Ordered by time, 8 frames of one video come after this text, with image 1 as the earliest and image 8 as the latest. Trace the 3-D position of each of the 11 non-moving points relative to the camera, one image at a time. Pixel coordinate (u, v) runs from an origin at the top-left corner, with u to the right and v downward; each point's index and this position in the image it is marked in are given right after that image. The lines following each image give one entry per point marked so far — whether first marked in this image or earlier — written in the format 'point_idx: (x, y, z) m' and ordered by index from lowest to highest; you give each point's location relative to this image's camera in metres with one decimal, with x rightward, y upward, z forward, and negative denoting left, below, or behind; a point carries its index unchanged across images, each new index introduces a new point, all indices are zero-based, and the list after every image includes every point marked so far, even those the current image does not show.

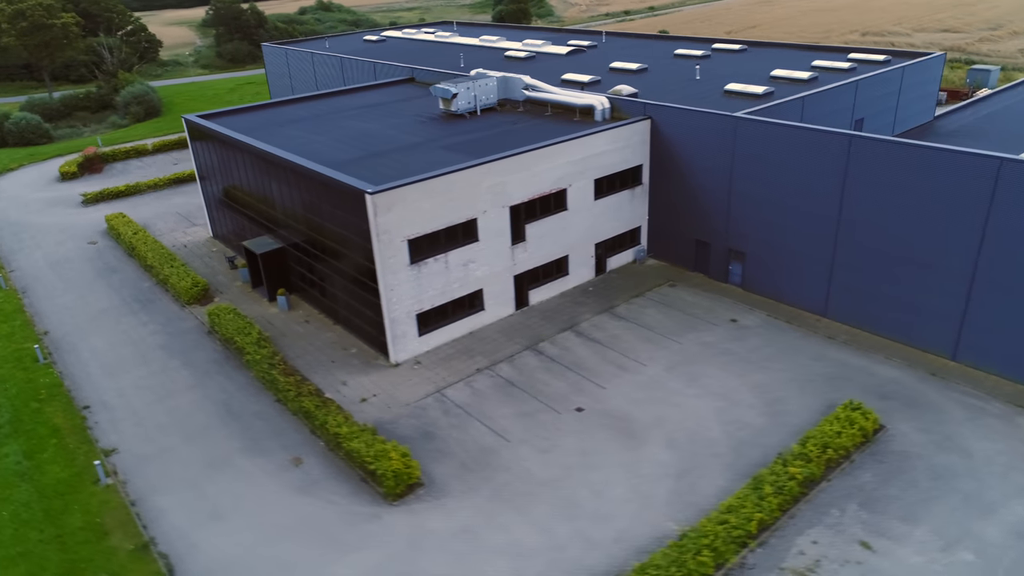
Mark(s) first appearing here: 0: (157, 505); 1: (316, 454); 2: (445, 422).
0: (-8.5, -5.2, +17.5) m
1: (-5.0, -4.3, +18.8) m
2: (-1.8, -3.7, +19.9) m
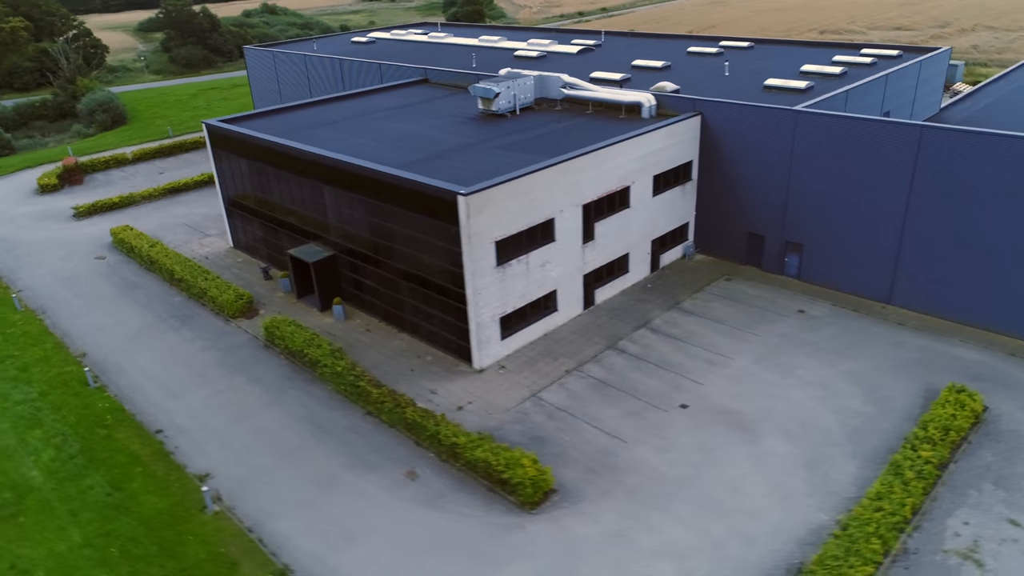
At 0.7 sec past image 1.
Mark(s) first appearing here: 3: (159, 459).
0: (-5.3, -5.5, +16.5) m
1: (-2.0, -4.5, +18.2) m
2: (+1.2, -3.7, +19.5) m
3: (-9.2, -4.5, +19.0) m
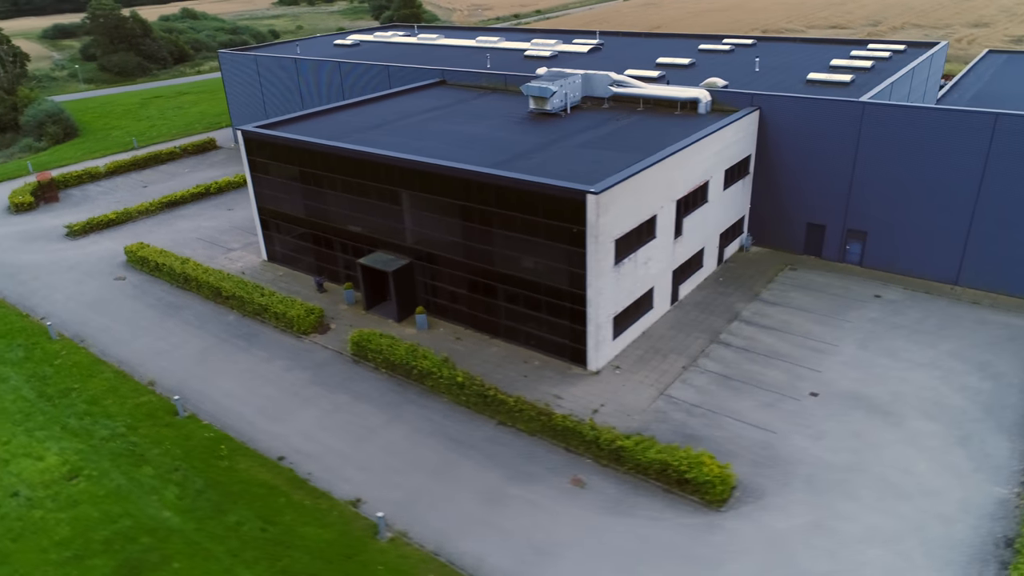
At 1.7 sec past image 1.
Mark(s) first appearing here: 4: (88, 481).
0: (-1.0, -5.7, +15.6) m
1: (+2.1, -4.5, +17.7) m
2: (+5.0, -3.6, +19.4) m
3: (-5.2, -4.8, +17.6) m
4: (-10.5, -4.8, +18.0) m
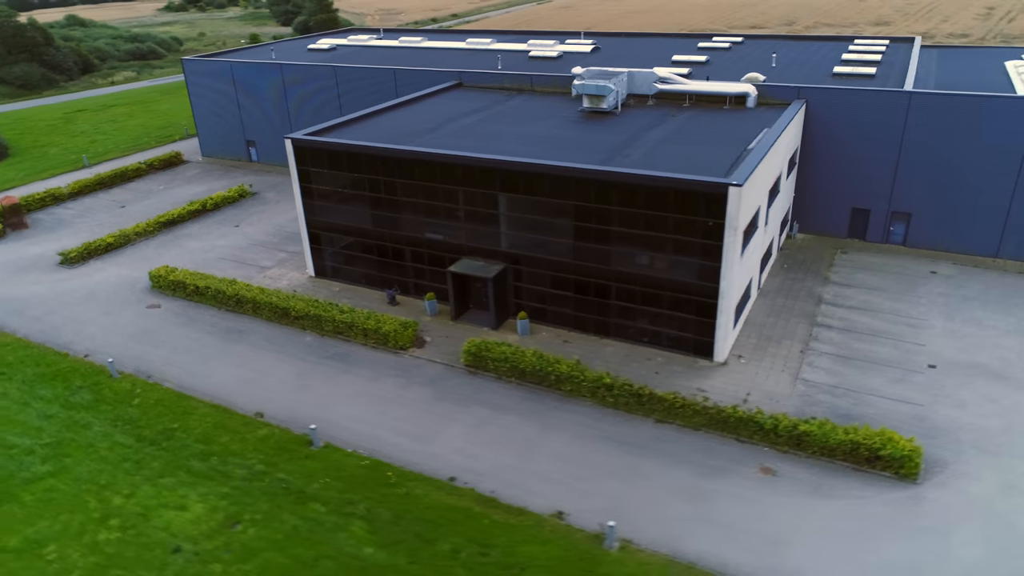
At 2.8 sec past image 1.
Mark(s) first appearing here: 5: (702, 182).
0: (+4.1, -5.6, +15.4) m
1: (+6.7, -4.2, +17.9) m
2: (+9.2, -3.2, +20.0) m
3: (-0.5, -5.1, +16.8) m
4: (-5.8, -5.3, +16.3) m
5: (+5.2, +2.9, +20.0) m
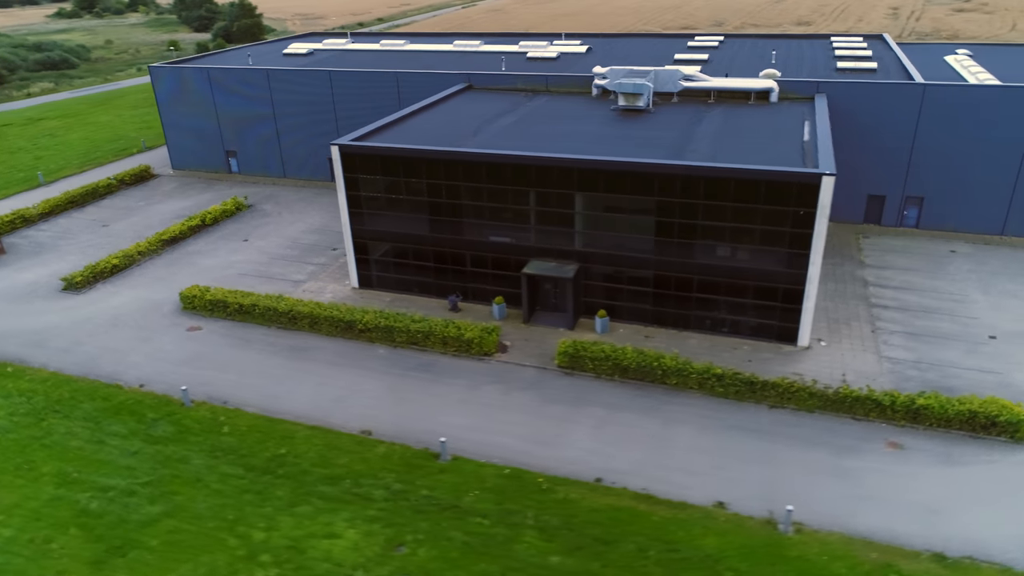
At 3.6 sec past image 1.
0: (+7.9, -5.2, +16.0) m
1: (+10.2, -3.8, +18.8) m
2: (+12.4, -2.6, +21.2) m
3: (+3.3, -5.0, +16.8) m
4: (-1.9, -5.6, +15.6) m
5: (+8.1, +3.3, +20.7) m
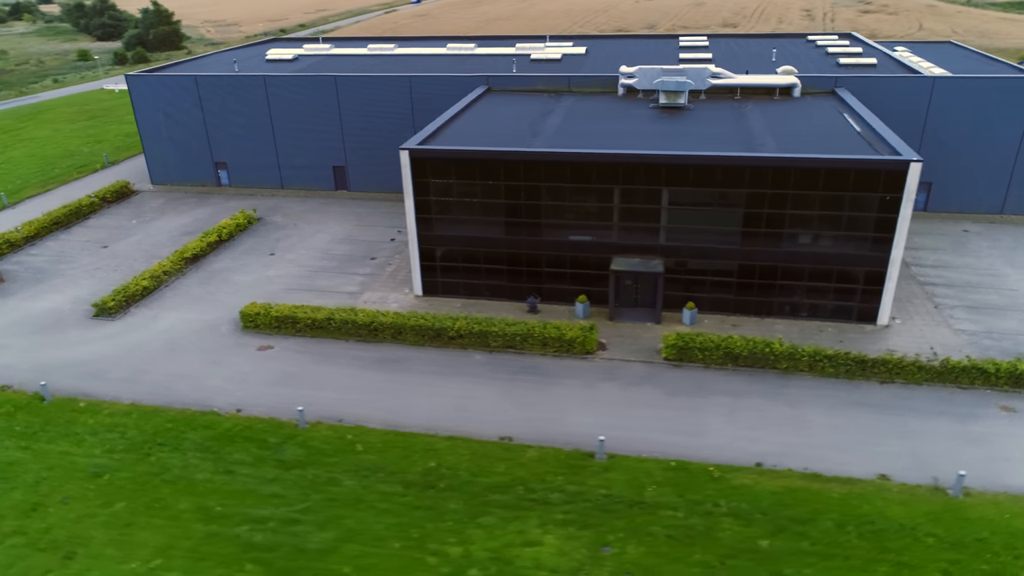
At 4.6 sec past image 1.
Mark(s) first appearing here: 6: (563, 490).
0: (+12.2, -4.6, +17.2) m
1: (+13.9, -3.0, +20.3) m
2: (+15.7, -1.8, +23.0) m
3: (+7.5, -4.6, +17.4) m
4: (+2.5, -5.5, +15.6) m
5: (+11.2, +3.8, +21.9) m
6: (+1.2, -4.8, +17.2) m
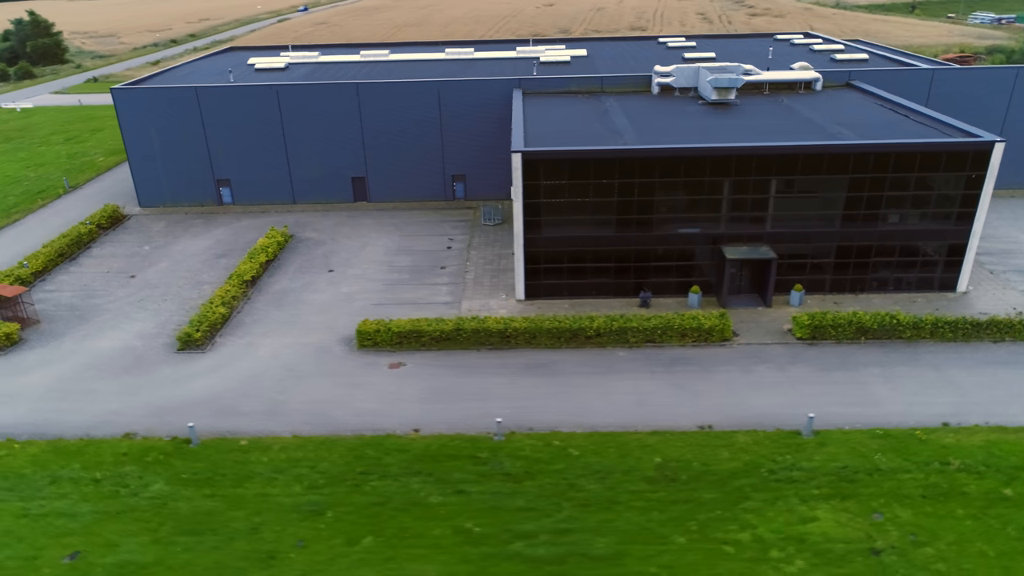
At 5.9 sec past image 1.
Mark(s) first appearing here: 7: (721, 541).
0: (+17.8, -3.4, +19.8) m
1: (+18.9, -1.8, +23.1) m
2: (+20.1, -0.4, +26.1) m
3: (+13.1, -3.8, +19.1) m
4: (+8.6, -5.0, +16.5) m
5: (+15.4, +4.9, +24.3) m
6: (+7.0, -4.4, +17.8) m
7: (+4.5, -5.5, +15.7) m
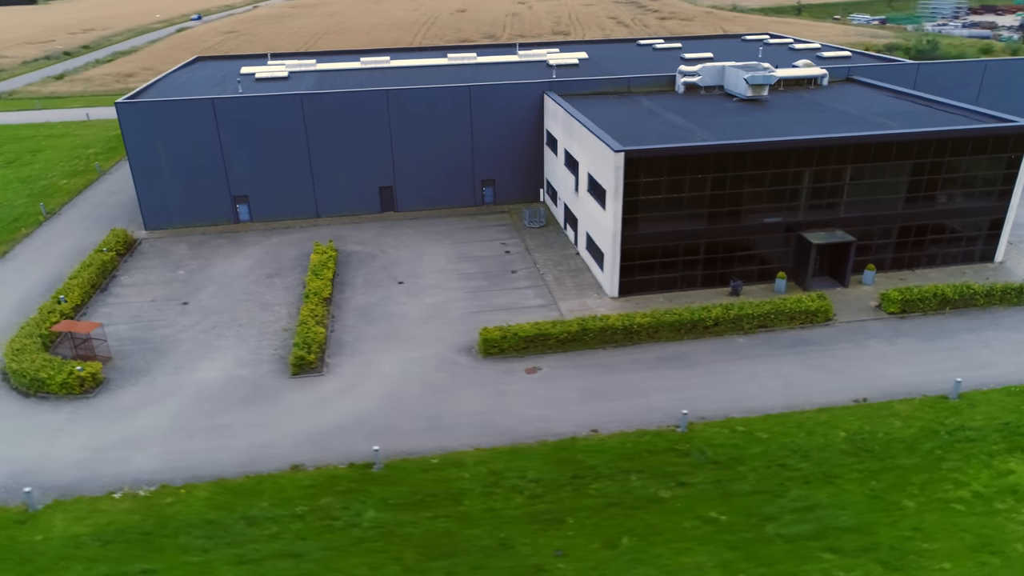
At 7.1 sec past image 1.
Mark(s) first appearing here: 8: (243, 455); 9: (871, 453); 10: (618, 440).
0: (+22.4, -2.0, +23.0) m
1: (+22.8, -0.4, +26.4) m
2: (+23.4, +1.1, +29.6) m
3: (+17.9, -2.7, +21.6) m
4: (+14.0, -4.2, +18.3) m
5: (+18.7, +6.0, +27.1) m
6: (+12.2, -3.7, +19.4) m
7: (+10.1, -4.9, +16.9) m
8: (-7.2, -4.5, +19.3) m
9: (+9.1, -4.2, +18.5) m
10: (+2.8, -4.0, +19.2) m
